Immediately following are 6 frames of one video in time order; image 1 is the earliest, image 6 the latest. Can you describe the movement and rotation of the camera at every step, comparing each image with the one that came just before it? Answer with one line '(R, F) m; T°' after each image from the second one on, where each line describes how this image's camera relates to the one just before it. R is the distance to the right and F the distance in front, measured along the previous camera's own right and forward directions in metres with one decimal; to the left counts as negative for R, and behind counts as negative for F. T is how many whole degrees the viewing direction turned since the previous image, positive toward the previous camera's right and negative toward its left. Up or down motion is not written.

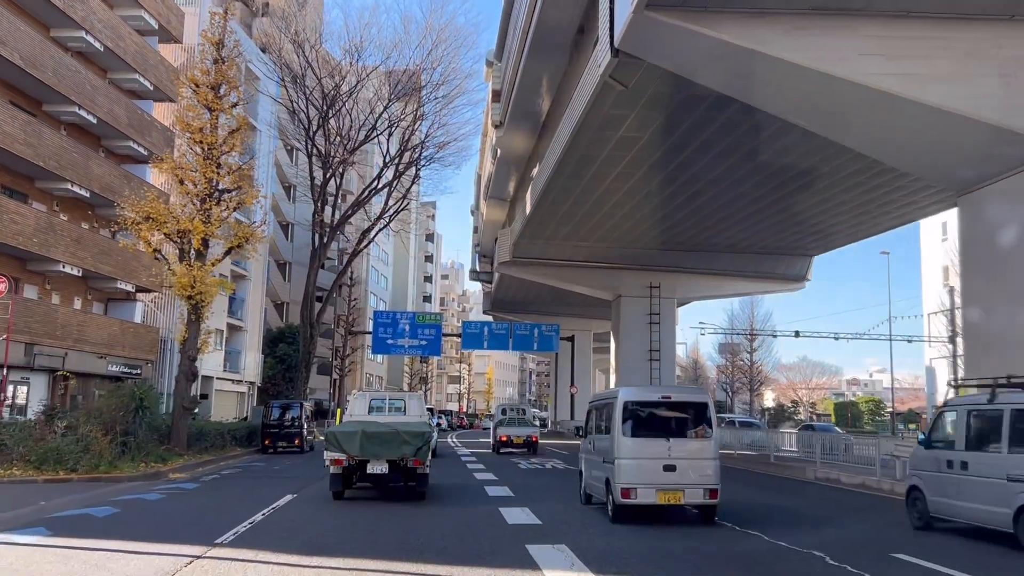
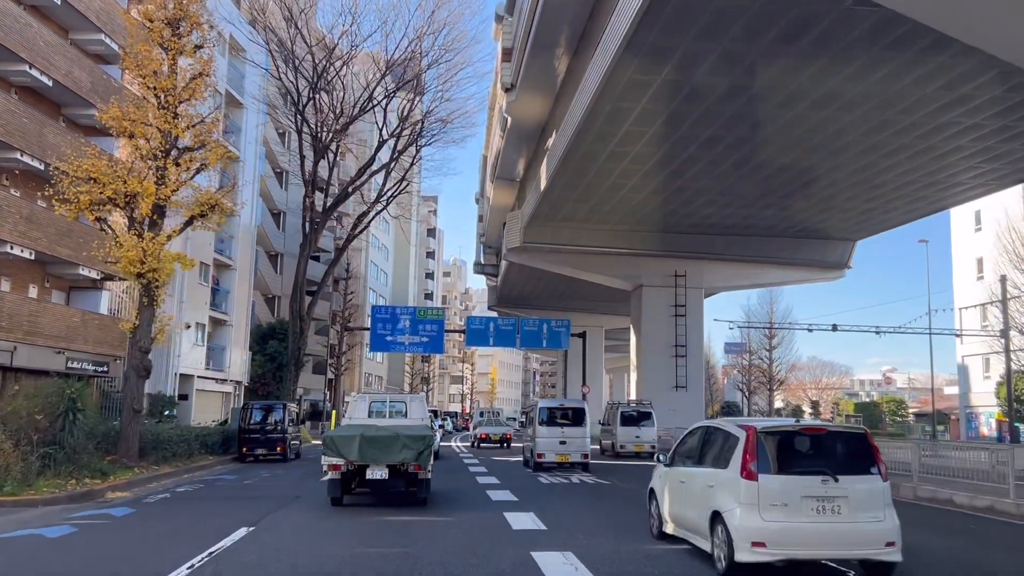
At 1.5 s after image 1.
(-0.3, +3.2) m; 0°
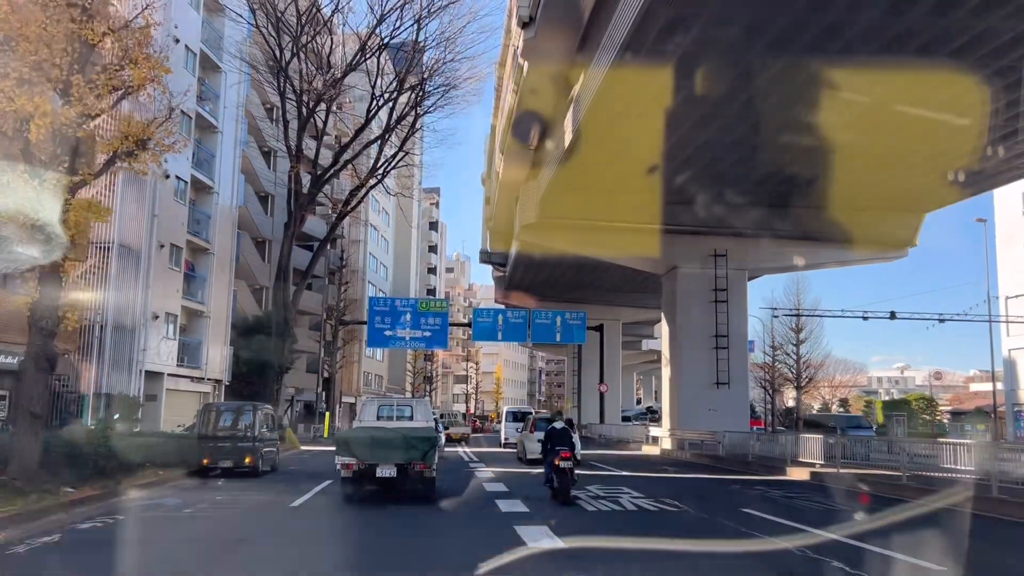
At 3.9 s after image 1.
(-0.4, +3.9) m; 0°
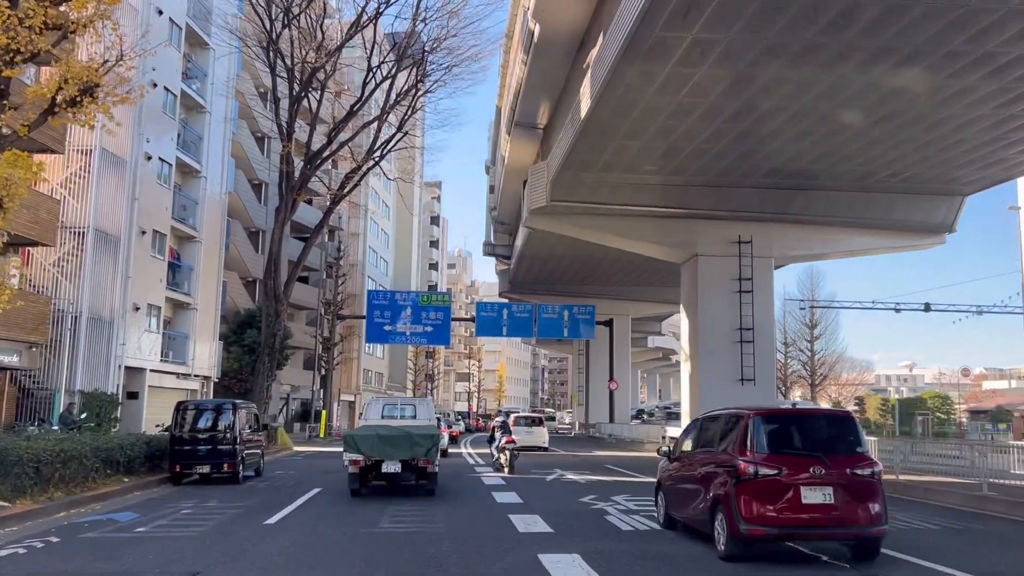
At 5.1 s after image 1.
(-0.2, +1.9) m; 0°
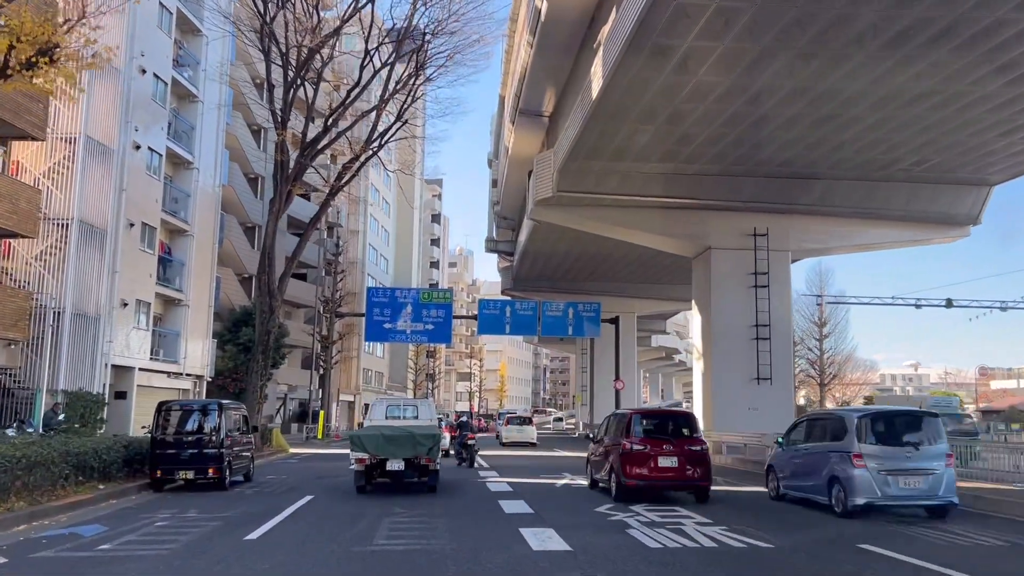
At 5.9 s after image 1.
(-0.1, +1.1) m; 0°
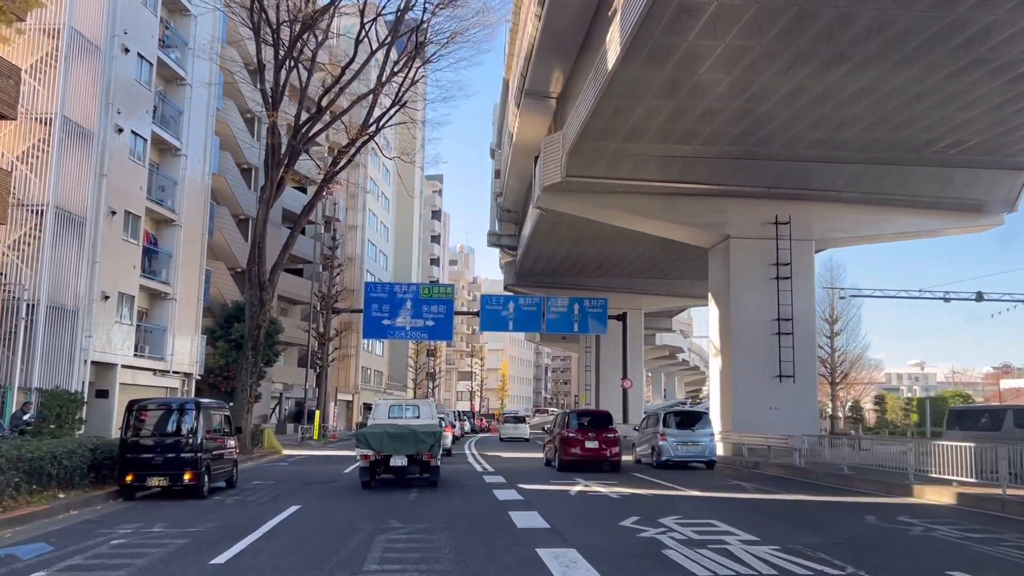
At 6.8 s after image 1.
(-0.2, +1.4) m; 0°
